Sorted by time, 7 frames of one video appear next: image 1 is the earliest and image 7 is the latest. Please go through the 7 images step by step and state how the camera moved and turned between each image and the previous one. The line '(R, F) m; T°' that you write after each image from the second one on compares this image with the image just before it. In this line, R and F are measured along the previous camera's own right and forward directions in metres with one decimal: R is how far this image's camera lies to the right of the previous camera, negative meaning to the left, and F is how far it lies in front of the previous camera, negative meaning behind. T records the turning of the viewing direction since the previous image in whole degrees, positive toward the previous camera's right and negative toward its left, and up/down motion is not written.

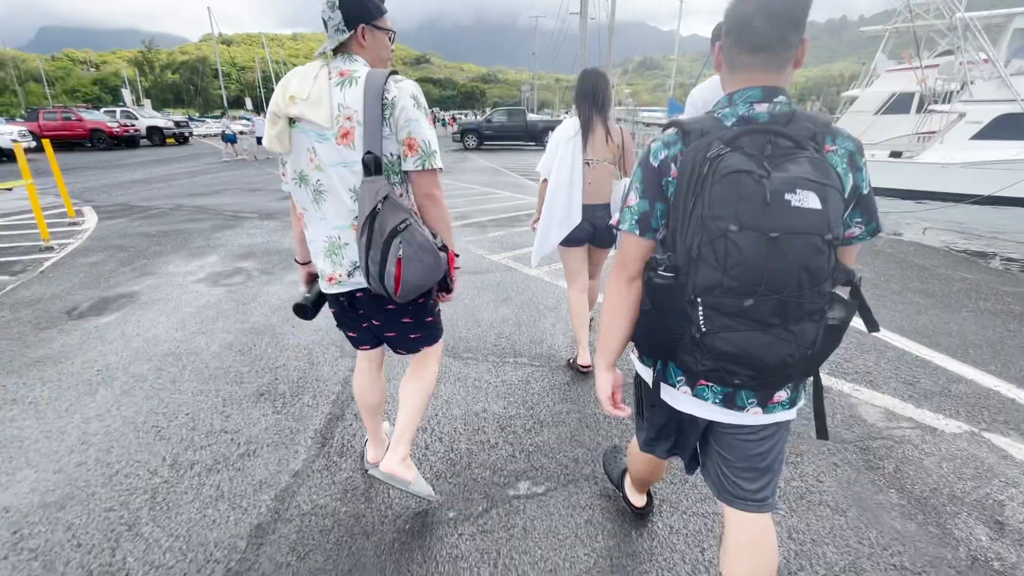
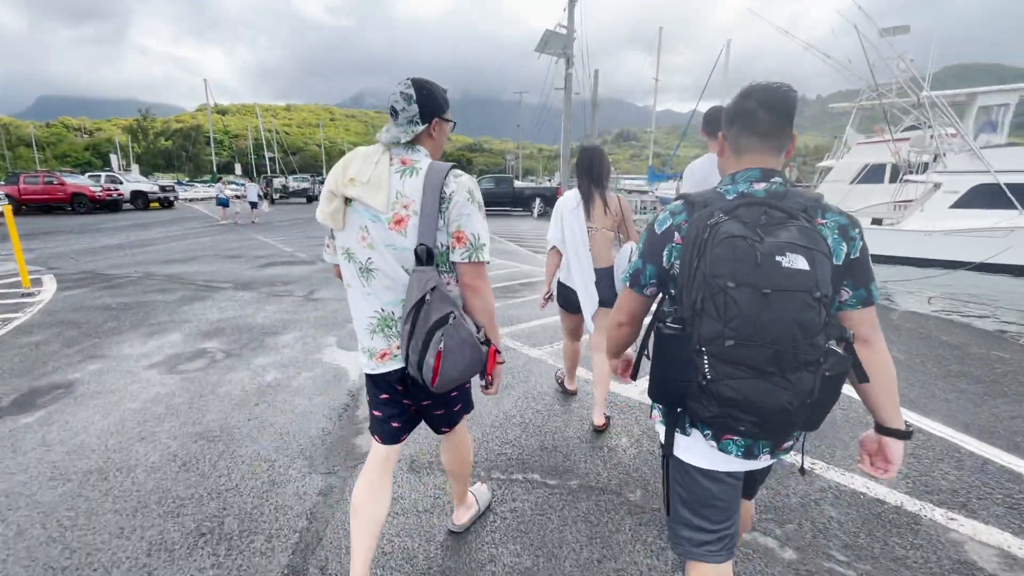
(-0.1, +0.5) m; +2°
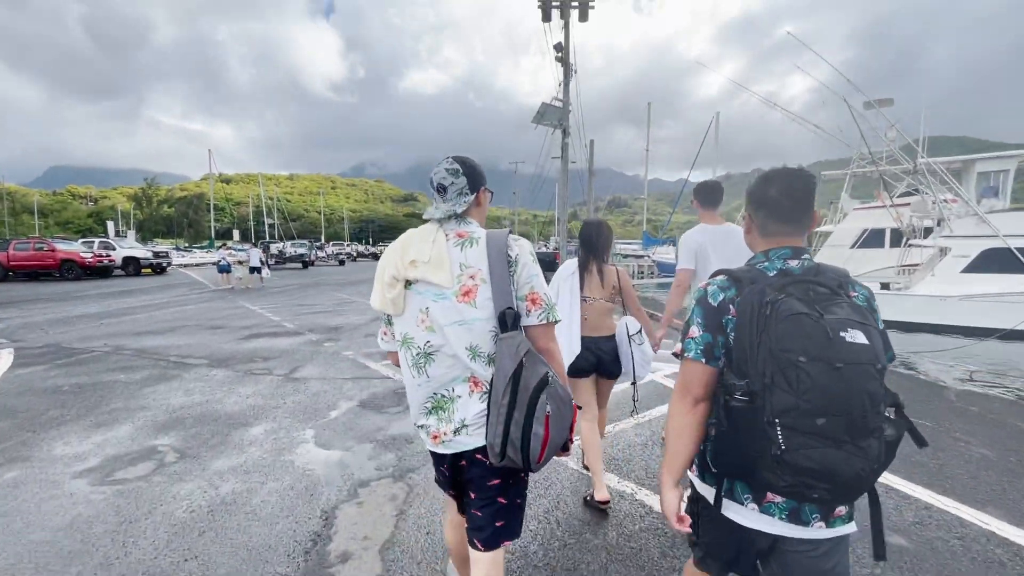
(-0.1, +0.7) m; +1°
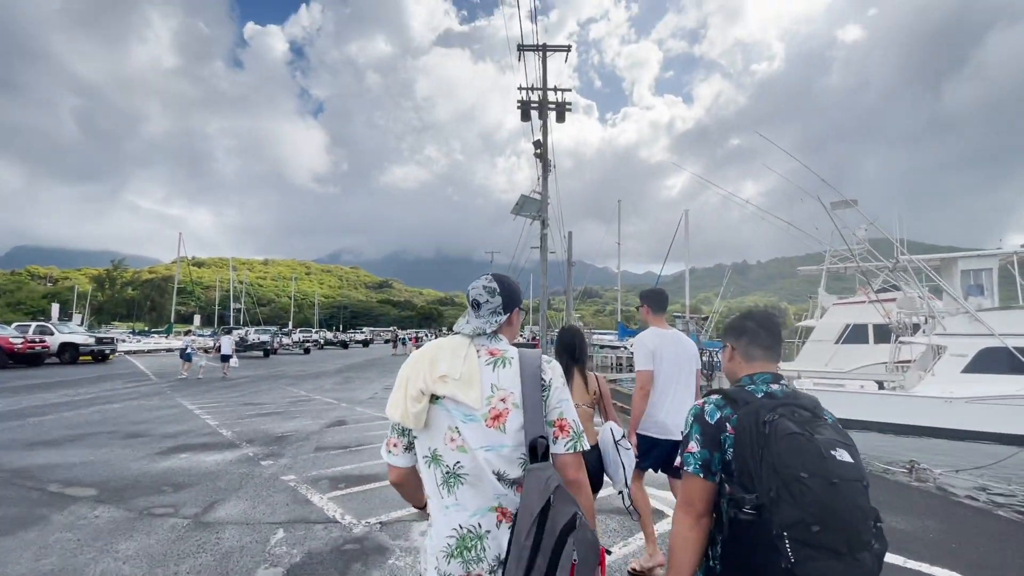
(-0.2, +1.1) m; +3°
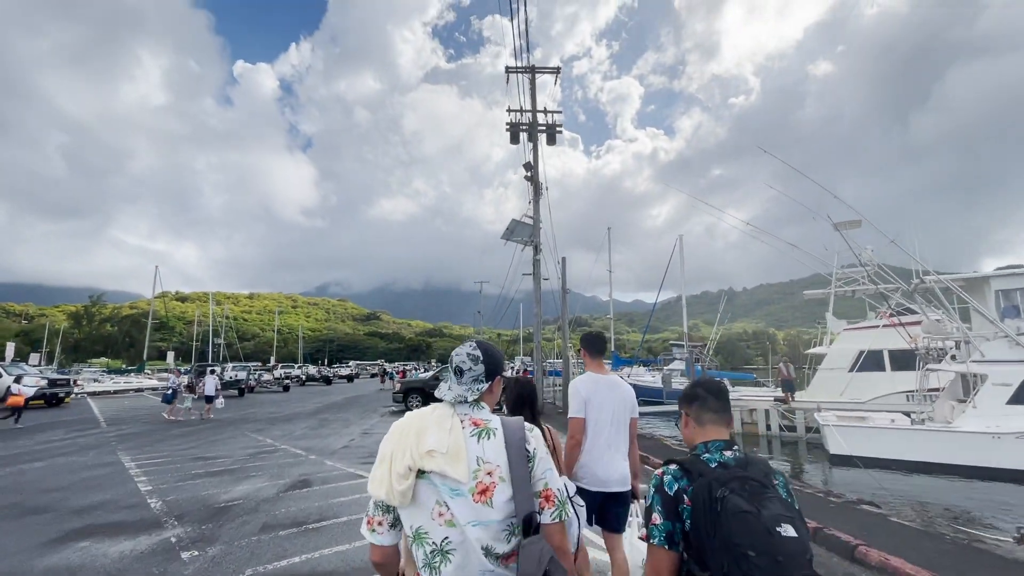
(-0.1, +1.5) m; +1°
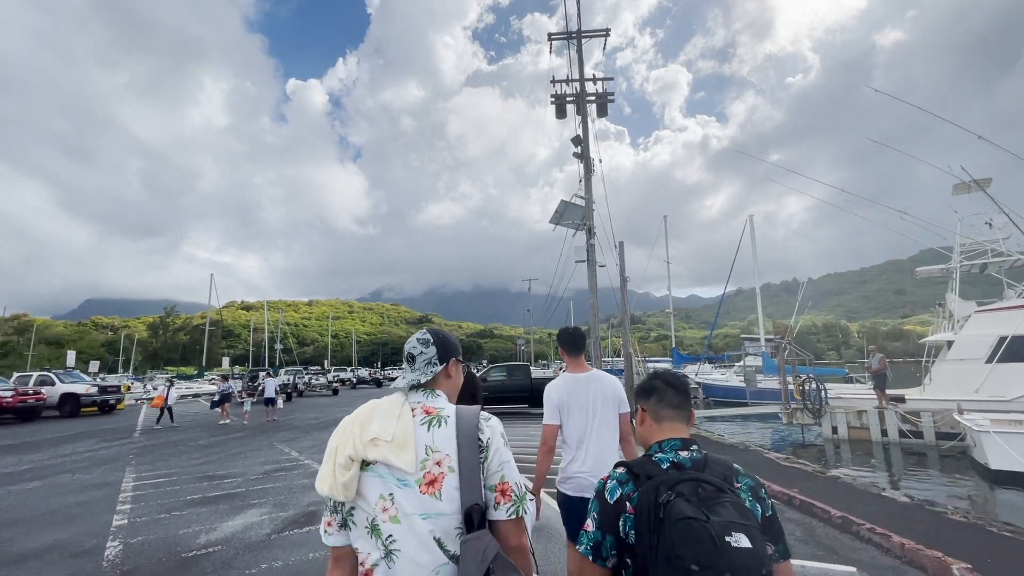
(-0.2, +2.2) m; -6°
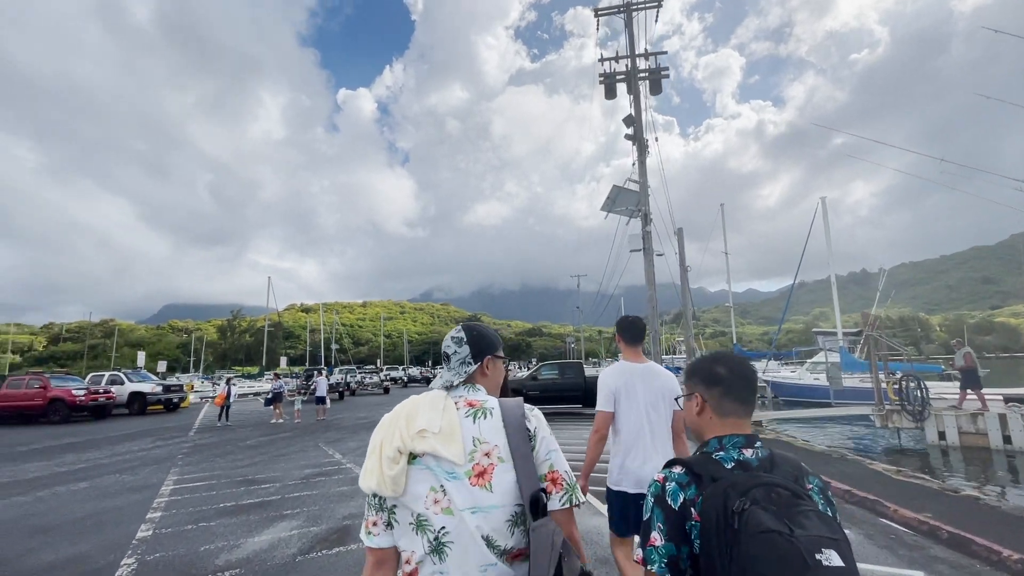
(-0.1, +1.0) m; -6°
